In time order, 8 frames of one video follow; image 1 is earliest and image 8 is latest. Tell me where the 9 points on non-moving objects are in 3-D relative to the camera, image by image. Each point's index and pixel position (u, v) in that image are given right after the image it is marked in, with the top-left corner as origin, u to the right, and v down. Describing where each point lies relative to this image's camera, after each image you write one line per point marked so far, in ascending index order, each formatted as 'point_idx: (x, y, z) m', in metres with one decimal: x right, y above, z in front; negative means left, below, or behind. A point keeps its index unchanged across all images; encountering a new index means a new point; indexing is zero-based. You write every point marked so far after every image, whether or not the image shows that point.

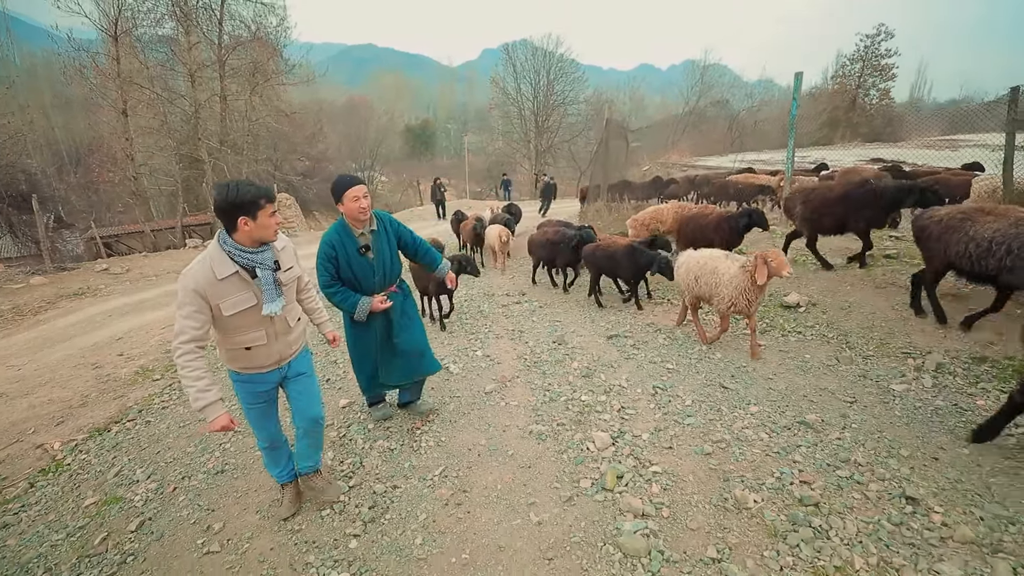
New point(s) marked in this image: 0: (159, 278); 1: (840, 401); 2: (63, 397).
0: (-9.6, +0.3, +12.8) m
1: (+2.5, -0.8, +3.6) m
2: (-6.4, -1.5, +6.8) m
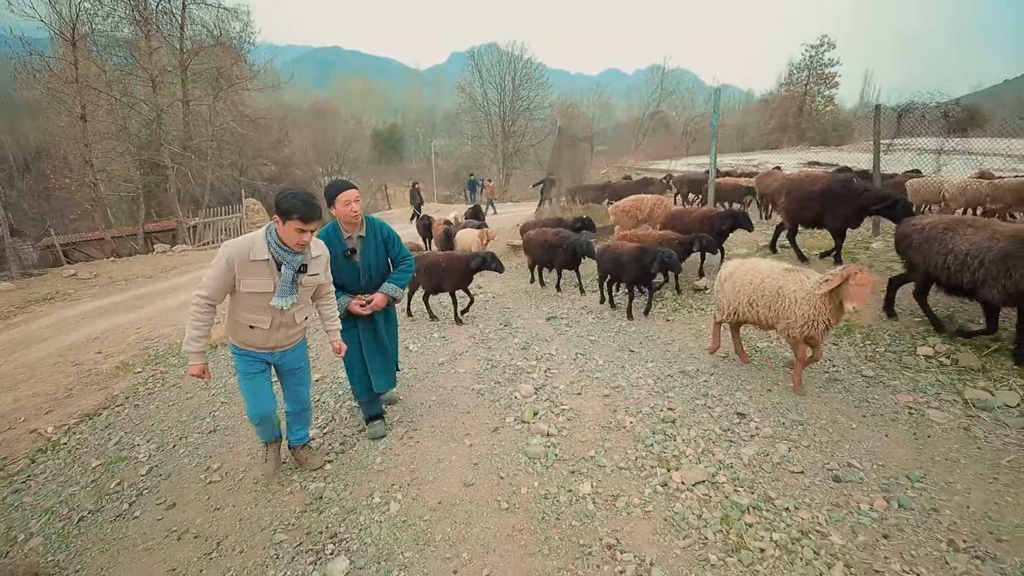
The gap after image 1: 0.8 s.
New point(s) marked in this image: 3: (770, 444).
0: (-10.6, +0.2, +13.1) m
1: (+1.9, -0.6, +4.5) m
2: (-7.1, -1.5, +7.2) m
3: (+1.6, -1.0, +3.1) m
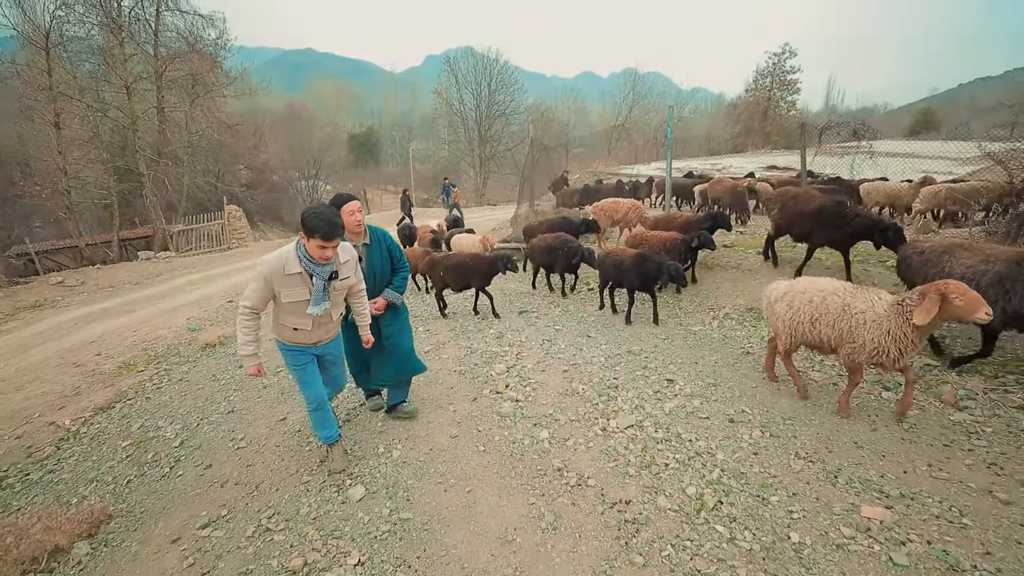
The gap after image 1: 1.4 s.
0: (-11.3, 0.0, +13.4) m
1: (+1.7, -0.6, +5.4) m
2: (-7.4, -1.6, +7.7) m
3: (+1.4, -0.9, +4.0) m
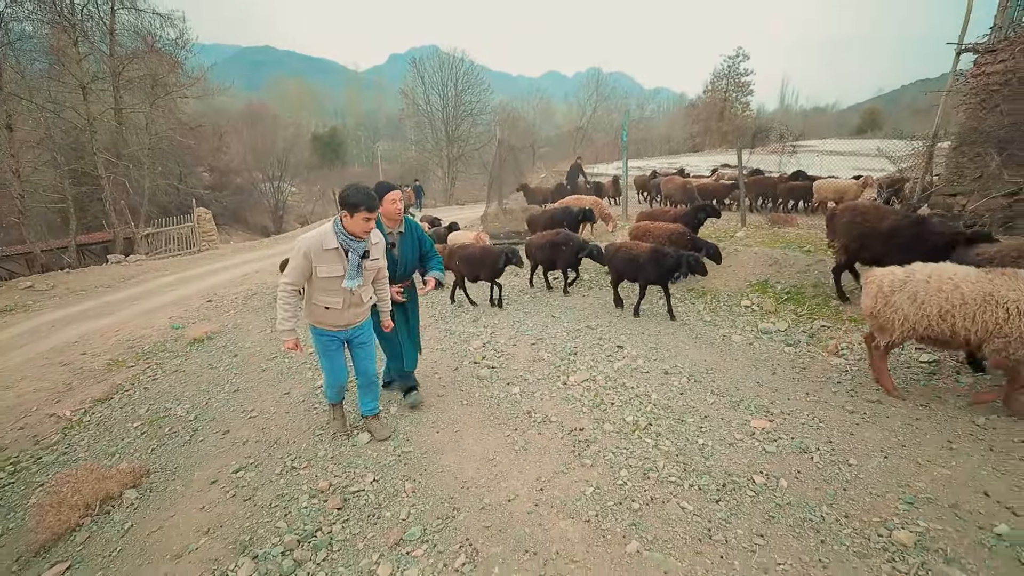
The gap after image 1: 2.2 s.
0: (-12.1, -0.1, +13.5) m
1: (+1.3, -0.4, +6.3) m
2: (-7.8, -1.6, +8.0) m
3: (+1.2, -0.7, +4.8) m
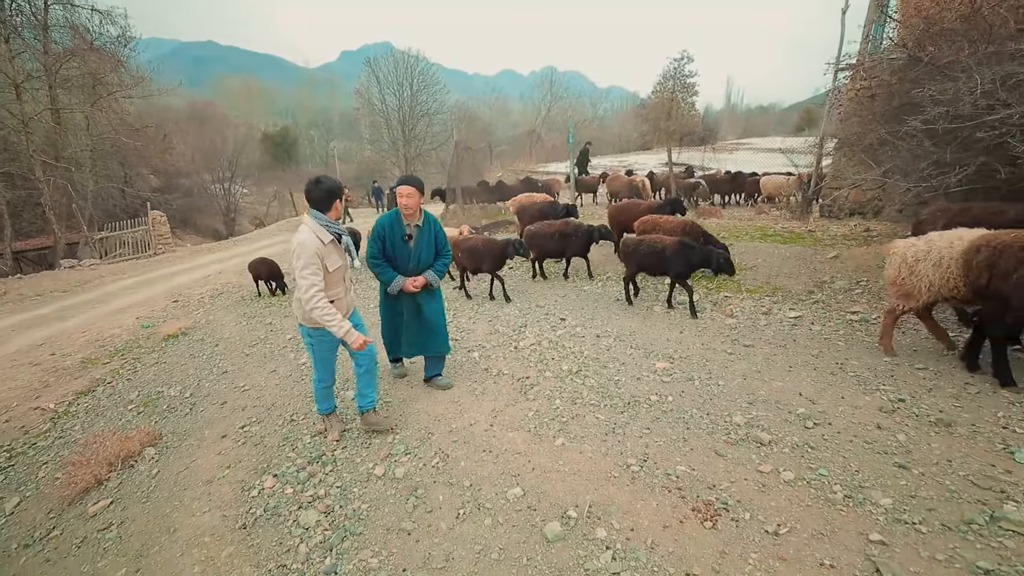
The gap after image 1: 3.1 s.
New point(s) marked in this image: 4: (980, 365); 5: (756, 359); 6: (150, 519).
0: (-13.2, -0.2, +13.4) m
1: (+0.7, -0.1, +7.3) m
2: (-8.5, -1.7, +8.3) m
3: (+0.7, -0.5, +5.8) m
4: (+3.6, -0.6, +3.6) m
5: (+2.2, -0.6, +4.3) m
6: (-2.5, -1.6, +3.3) m
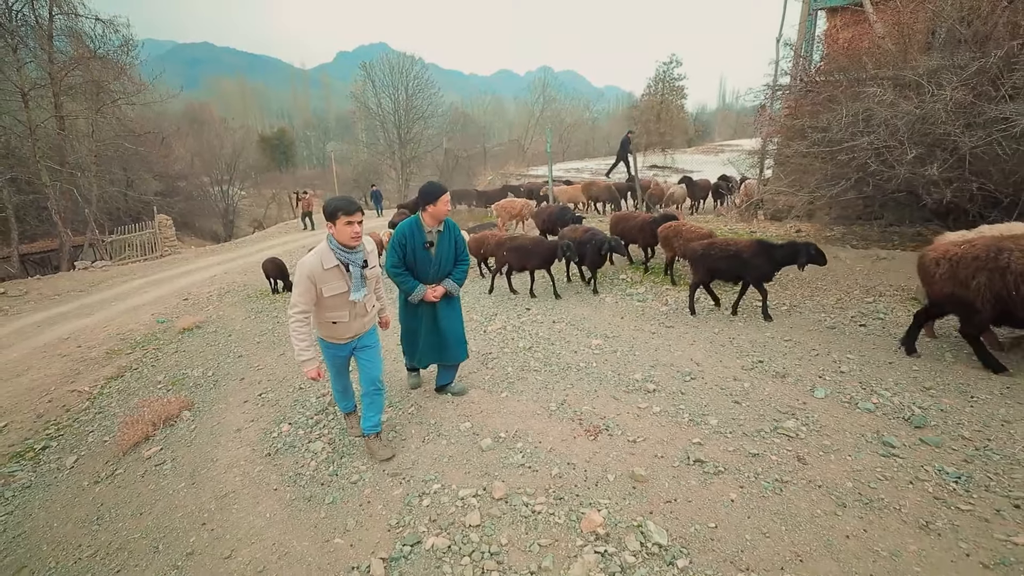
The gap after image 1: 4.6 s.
0: (-13.7, -0.2, +14.4) m
1: (+0.3, 0.0, +8.4) m
2: (-8.9, -1.6, +9.3) m
3: (+0.3, -0.4, +6.9) m
4: (+3.2, -0.5, +4.7) m
5: (+1.8, -0.5, +5.4) m
6: (-2.9, -1.5, +4.4) m
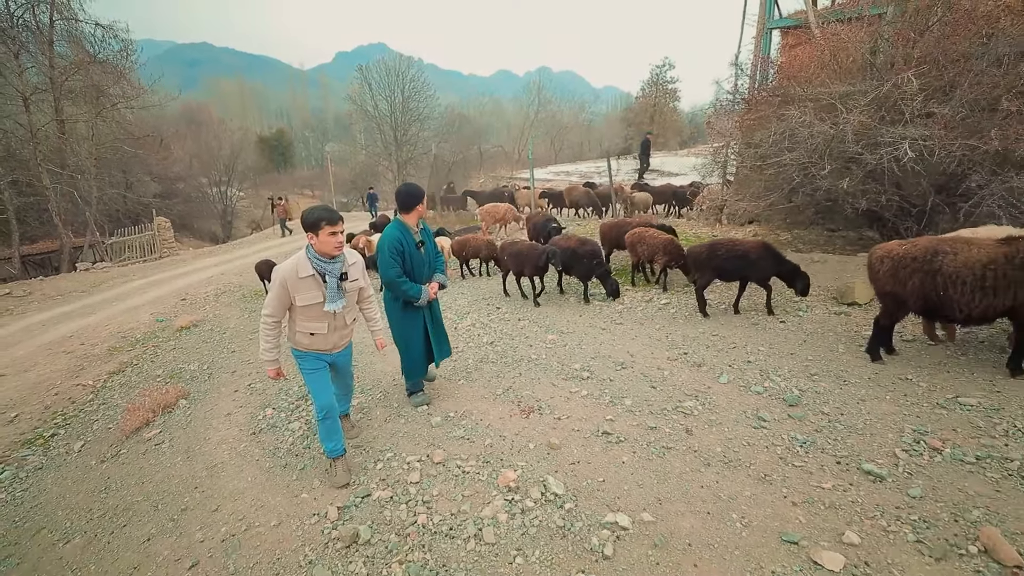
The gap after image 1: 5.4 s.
0: (-14.1, -0.3, +15.0) m
1: (-0.2, 0.0, +9.0) m
2: (-9.4, -1.6, +9.9) m
3: (-0.2, -0.4, +7.5) m
4: (+2.7, -0.5, +5.3) m
5: (+1.3, -0.5, +6.0) m
6: (-3.4, -1.5, +5.0) m
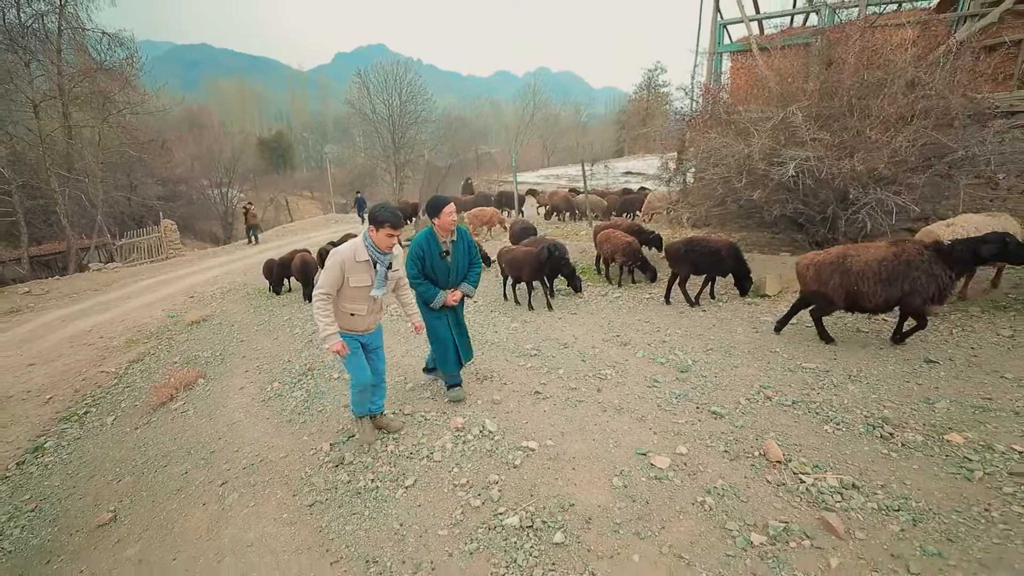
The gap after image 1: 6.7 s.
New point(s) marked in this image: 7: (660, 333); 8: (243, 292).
0: (-14.6, -0.2, +16.0) m
1: (-0.6, 0.0, +10.1) m
2: (-9.9, -1.6, +11.0) m
3: (-0.6, -0.3, +8.6) m
4: (+2.2, -0.4, +6.4) m
5: (+0.9, -0.5, +7.1) m
6: (-3.8, -1.5, +6.1) m
7: (+1.8, -0.6, +5.9) m
8: (-8.1, -0.1, +14.4) m
